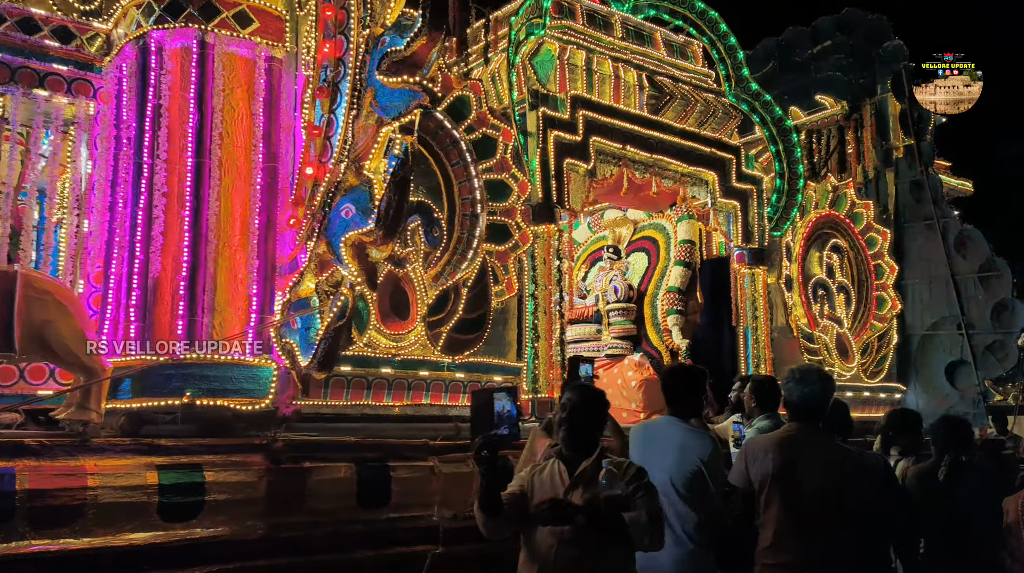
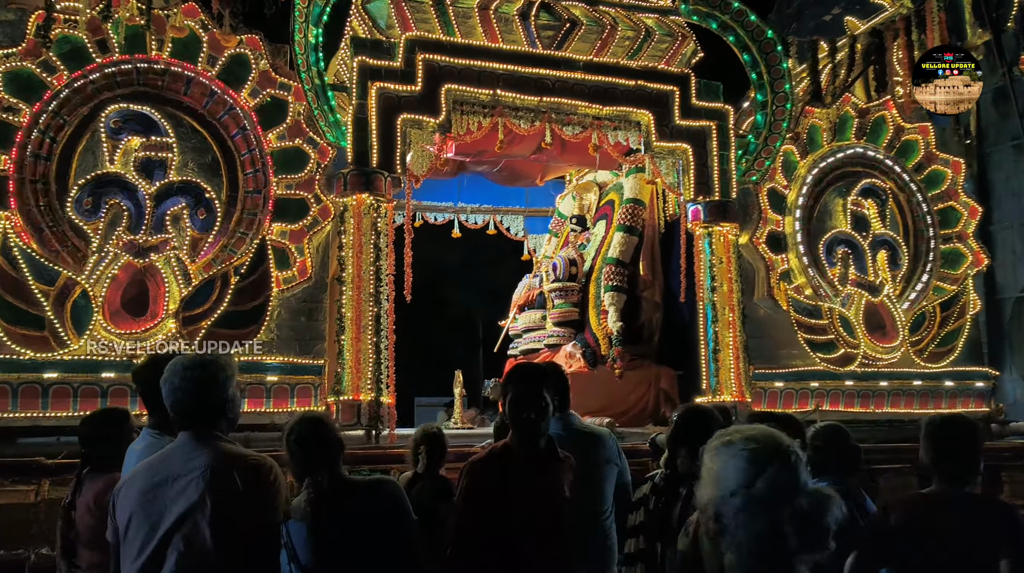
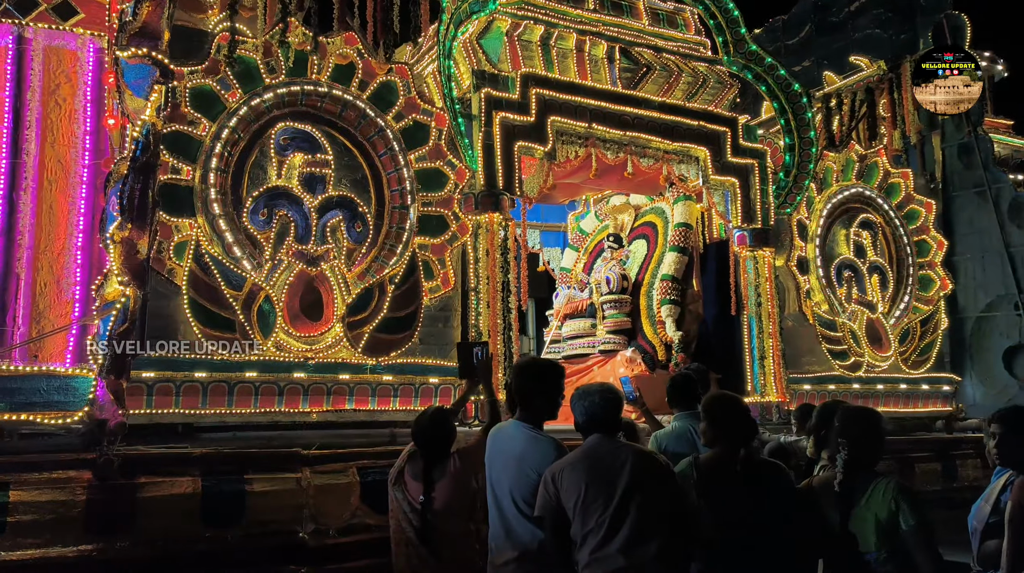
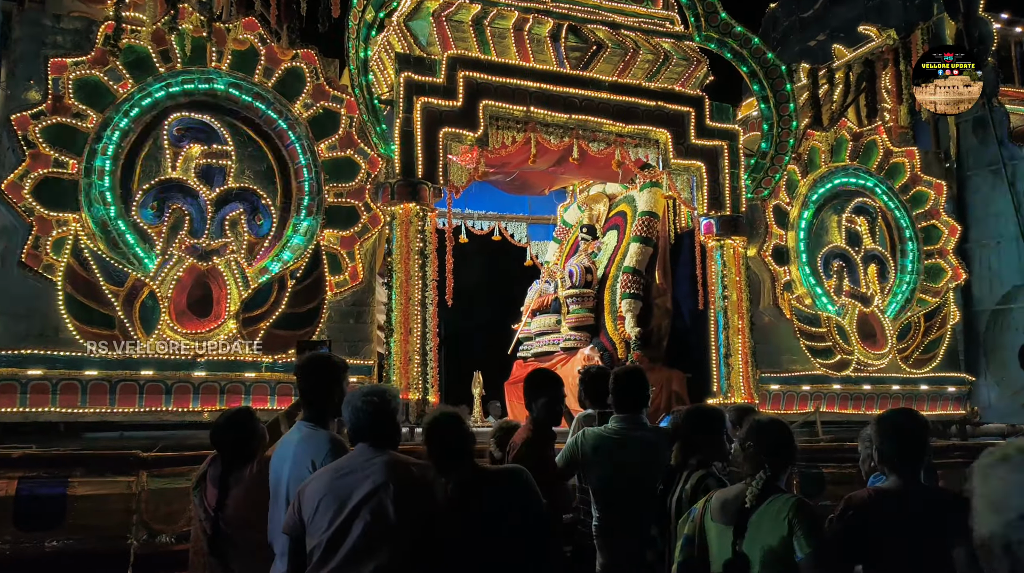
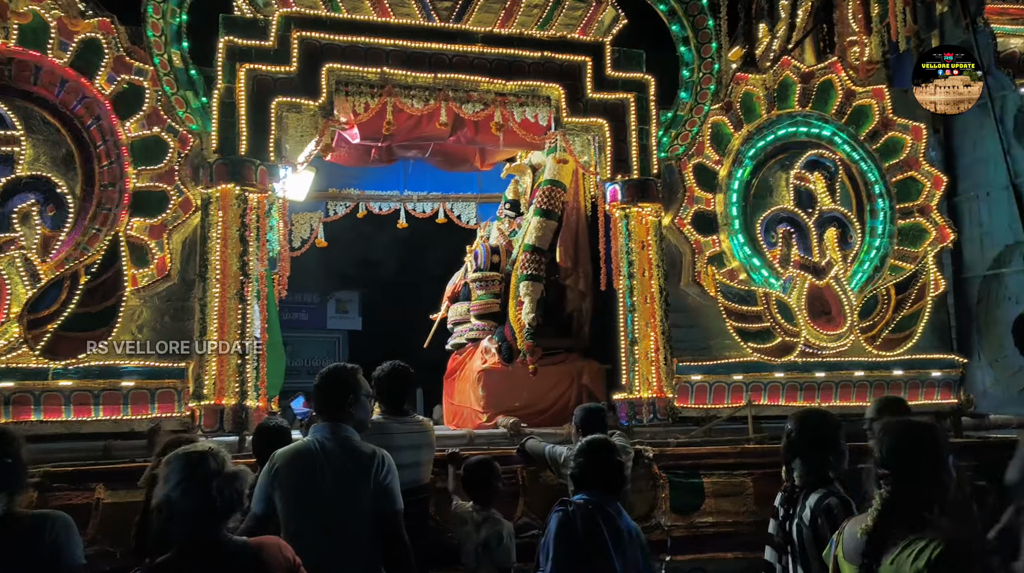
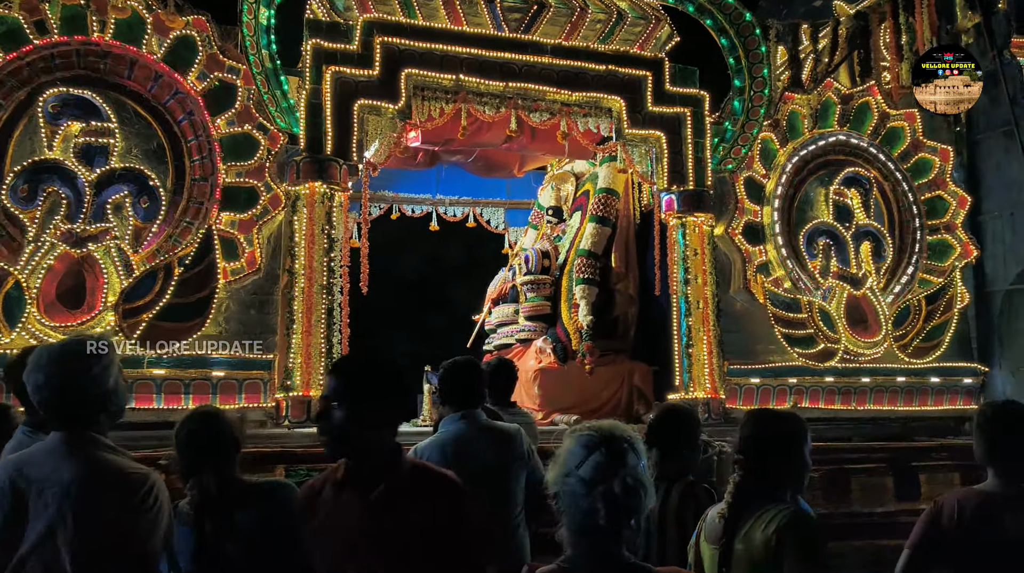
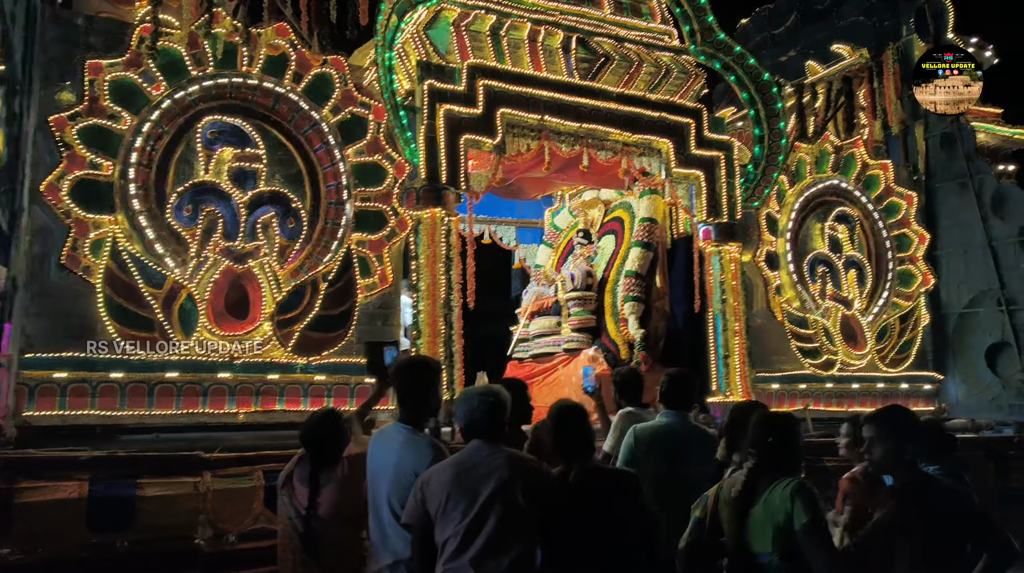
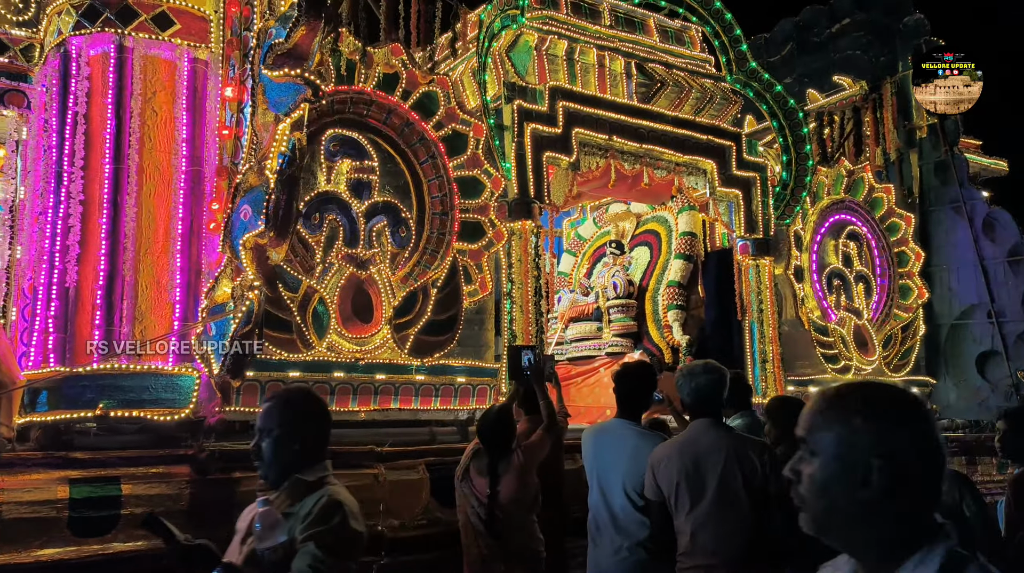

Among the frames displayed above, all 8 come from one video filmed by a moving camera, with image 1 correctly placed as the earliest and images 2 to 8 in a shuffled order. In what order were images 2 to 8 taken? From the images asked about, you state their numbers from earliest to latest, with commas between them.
8, 3, 7, 4, 2, 6, 5
